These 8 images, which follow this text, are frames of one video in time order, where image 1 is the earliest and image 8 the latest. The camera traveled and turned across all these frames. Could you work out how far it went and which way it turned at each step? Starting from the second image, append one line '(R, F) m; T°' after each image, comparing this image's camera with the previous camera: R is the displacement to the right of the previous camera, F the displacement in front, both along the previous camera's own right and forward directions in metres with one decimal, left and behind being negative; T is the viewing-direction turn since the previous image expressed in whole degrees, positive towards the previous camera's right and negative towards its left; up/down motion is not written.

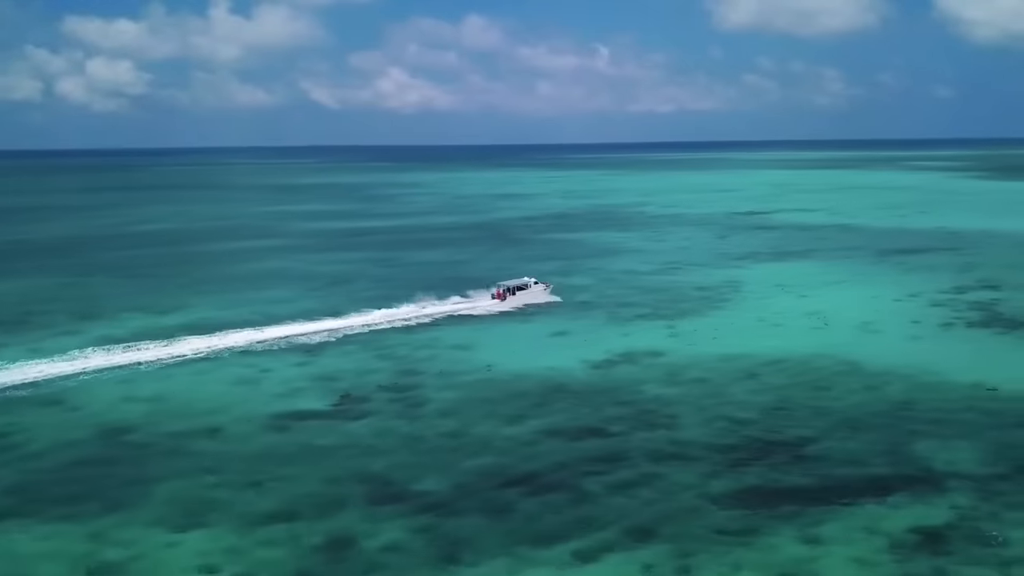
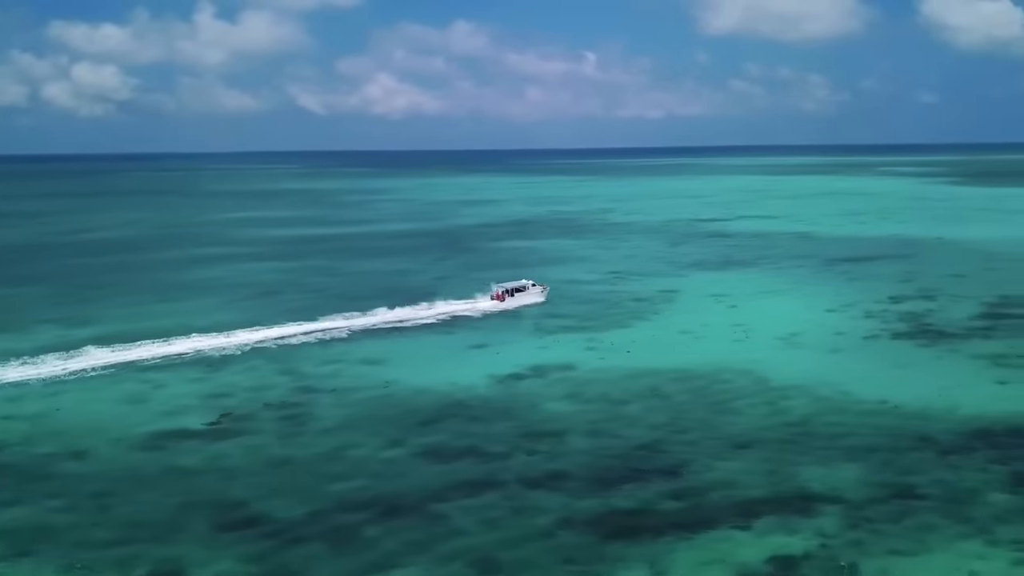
(+1.7, +0.6) m; +1°
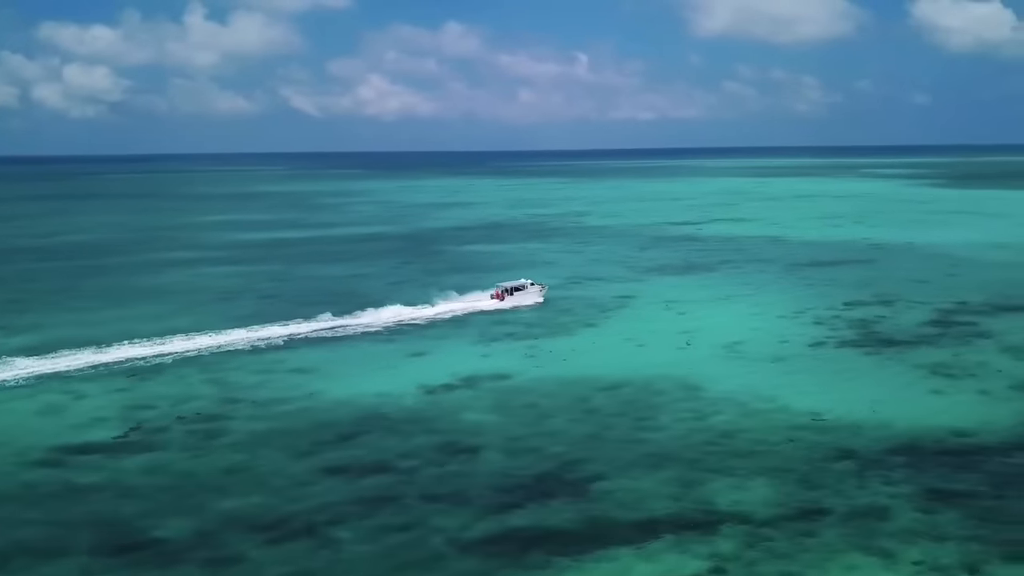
(+1.2, +0.4) m; 0°
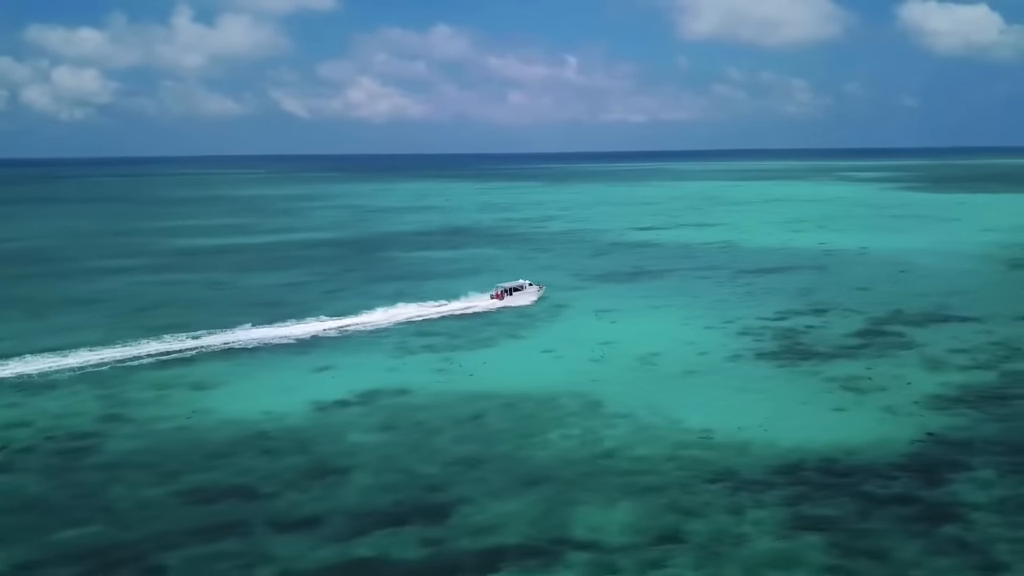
(+1.7, +0.6) m; 0°
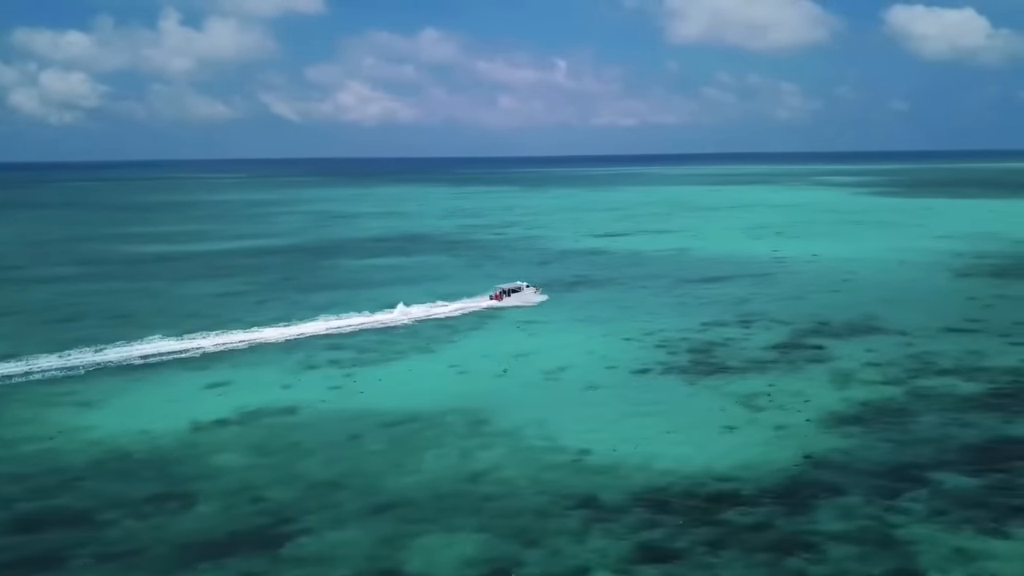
(+1.8, +0.6) m; 0°
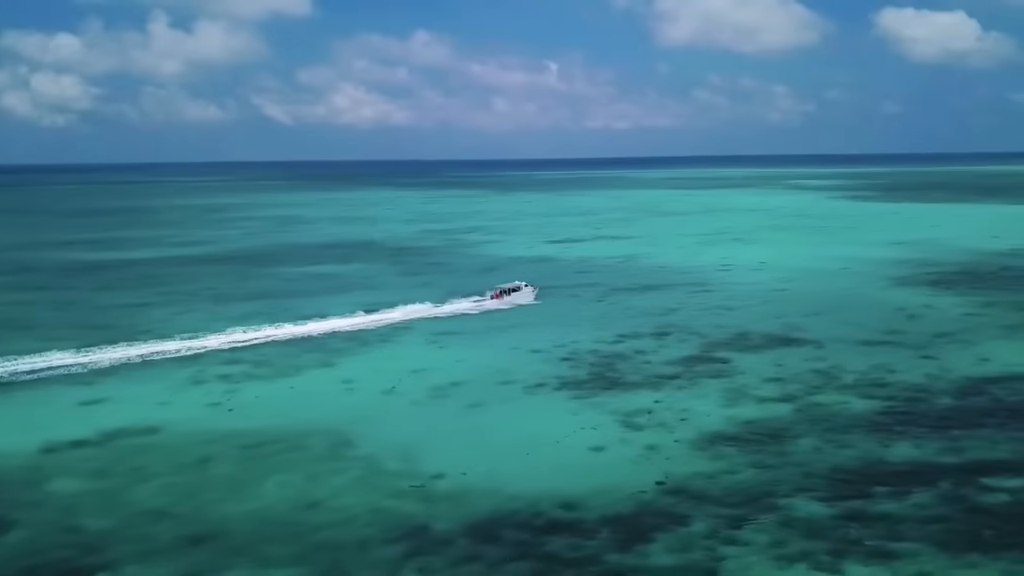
(+2.1, +0.7) m; 0°
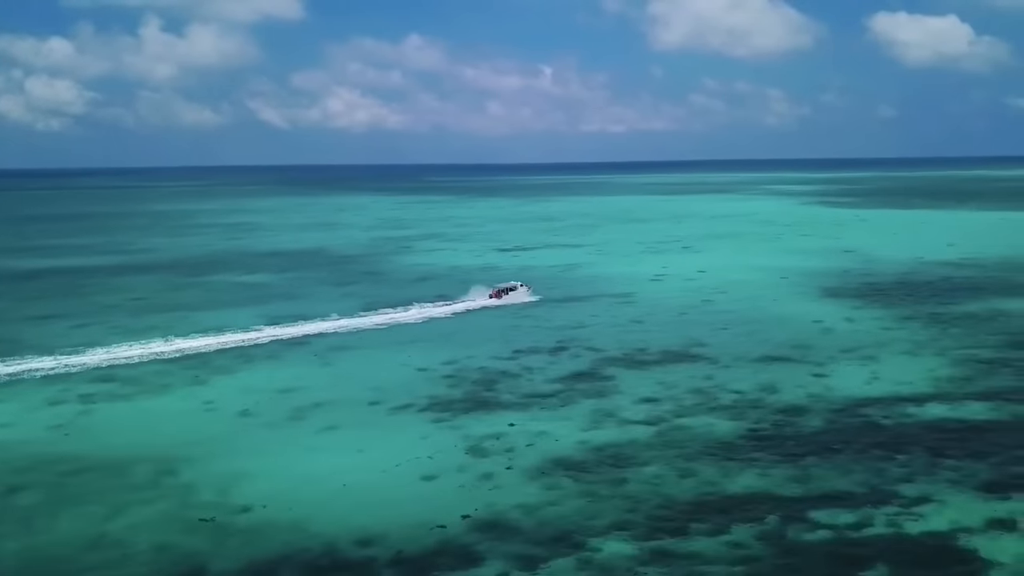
(+2.5, +0.8) m; 0°
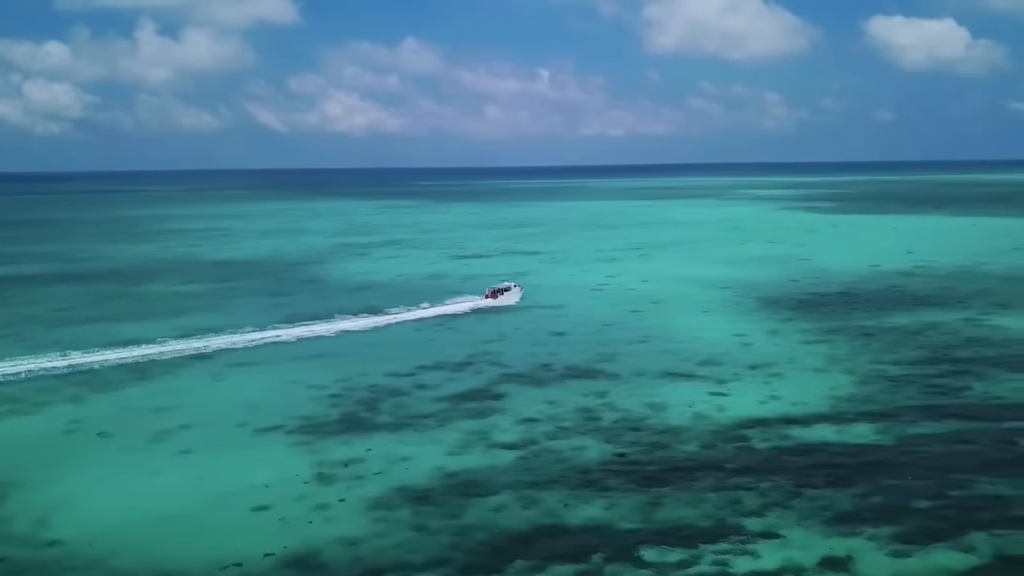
(+2.3, +0.8) m; 0°
